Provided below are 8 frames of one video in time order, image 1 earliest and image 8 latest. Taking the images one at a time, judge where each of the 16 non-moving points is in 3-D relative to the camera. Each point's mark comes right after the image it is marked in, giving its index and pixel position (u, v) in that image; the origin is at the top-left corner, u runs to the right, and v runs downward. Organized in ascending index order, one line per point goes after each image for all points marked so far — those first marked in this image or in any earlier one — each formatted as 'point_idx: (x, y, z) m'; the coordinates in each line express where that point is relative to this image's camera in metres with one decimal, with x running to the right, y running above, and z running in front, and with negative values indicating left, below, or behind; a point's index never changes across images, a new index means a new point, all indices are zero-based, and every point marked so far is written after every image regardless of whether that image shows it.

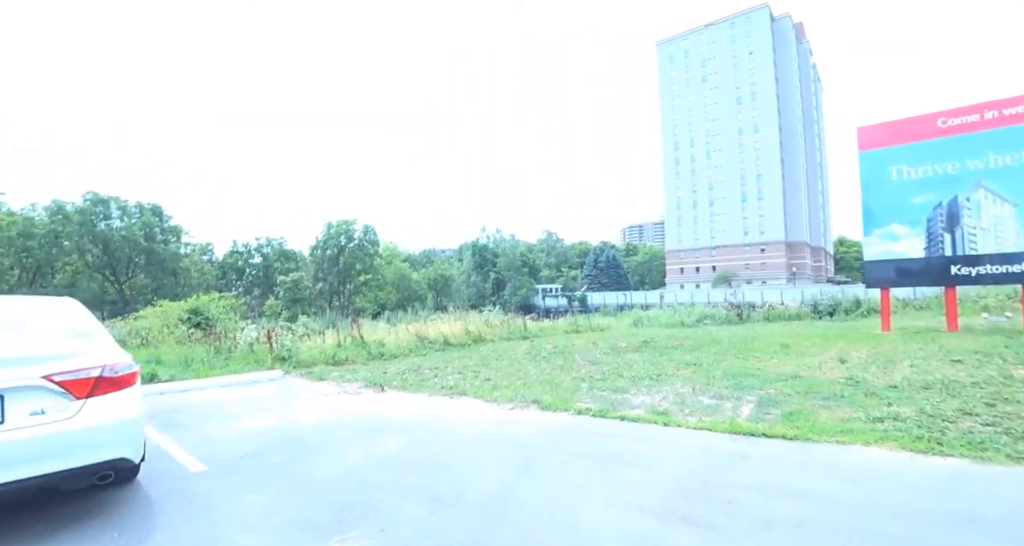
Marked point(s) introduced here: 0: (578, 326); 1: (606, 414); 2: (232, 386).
0: (+2.6, -2.1, +19.2) m
1: (+1.0, -1.4, +5.0) m
2: (-4.2, -1.7, +7.3) m
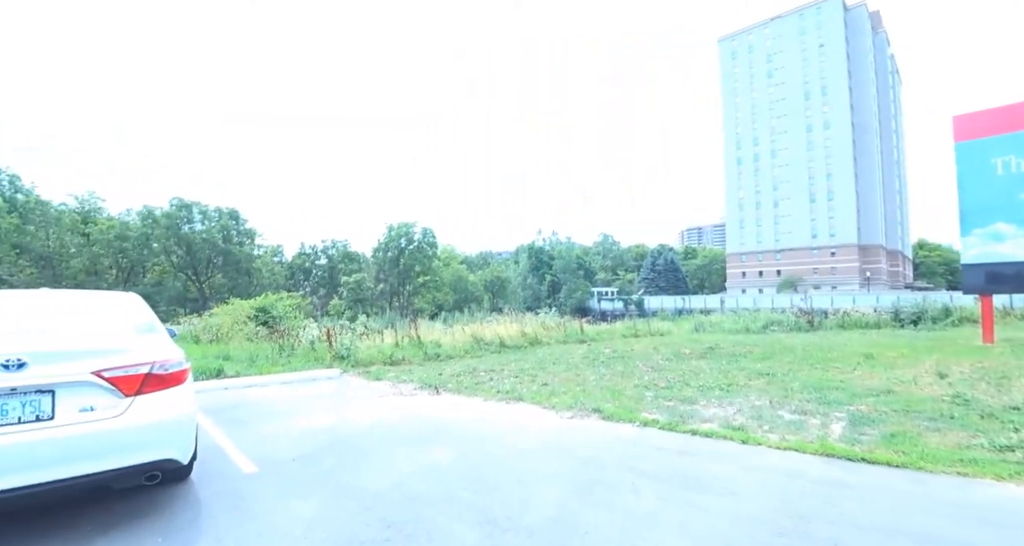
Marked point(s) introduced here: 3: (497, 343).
0: (+4.7, -2.2, +18.5) m
1: (+1.5, -1.5, +4.6) m
2: (-3.4, -1.7, +7.4) m
3: (-0.4, -1.9, +13.0) m
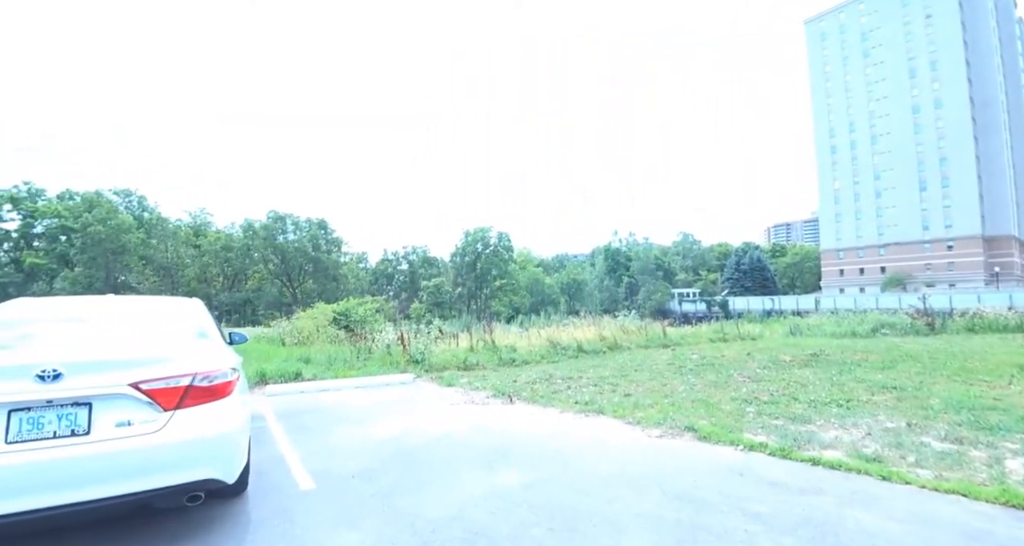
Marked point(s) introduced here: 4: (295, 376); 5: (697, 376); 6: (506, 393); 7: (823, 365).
0: (+7.5, -2.2, +17.0) m
1: (+2.2, -1.4, +3.8) m
2: (-2.2, -1.8, +7.4) m
3: (+1.6, -1.9, +12.4) m
4: (-3.5, -1.6, +7.8) m
5: (+2.9, -1.6, +7.6) m
6: (-0.1, -1.6, +6.6) m
7: (+6.1, -1.8, +9.5) m
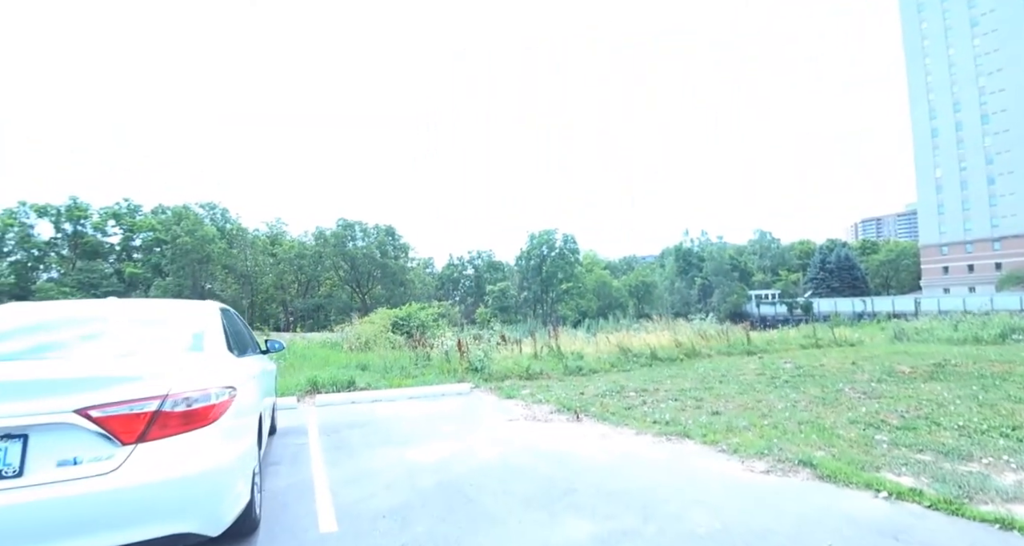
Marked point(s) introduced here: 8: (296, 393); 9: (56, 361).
0: (+9.6, -2.1, +15.2) m
1: (+2.6, -1.4, +2.8) m
2: (-1.3, -1.8, +6.9) m
3: (+3.2, -1.9, +11.4) m
4: (-2.5, -1.7, +7.5) m
5: (+3.8, -1.6, +6.4) m
6: (+0.7, -1.6, +5.9) m
7: (+7.2, -1.7, +7.9) m
8: (-3.1, -1.7, +7.0) m
9: (-1.8, -0.3, +2.0) m
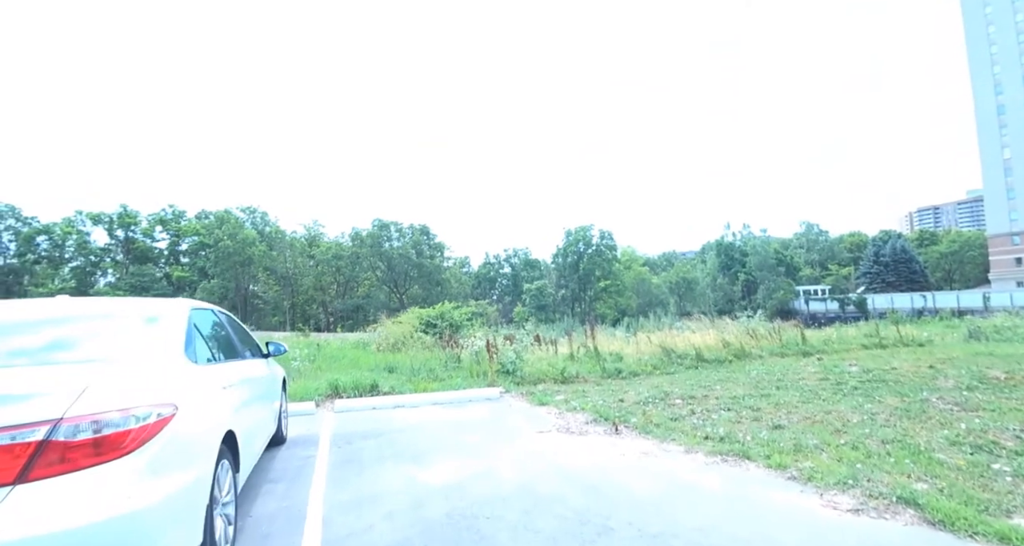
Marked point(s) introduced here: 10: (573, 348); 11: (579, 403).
0: (+10.6, -1.9, +13.9) m
1: (+2.7, -1.3, +2.1) m
2: (-0.9, -1.8, +6.5) m
3: (+3.9, -1.8, +10.6) m
4: (-2.0, -1.7, +7.1) m
5: (+4.2, -1.5, +5.6) m
6: (+1.1, -1.6, +5.3) m
7: (+7.7, -1.5, +6.7) m
8: (-2.7, -1.7, +6.7) m
9: (-1.8, -0.3, +1.5) m
10: (+1.4, -1.7, +11.3) m
11: (+0.8, -1.7, +6.2) m
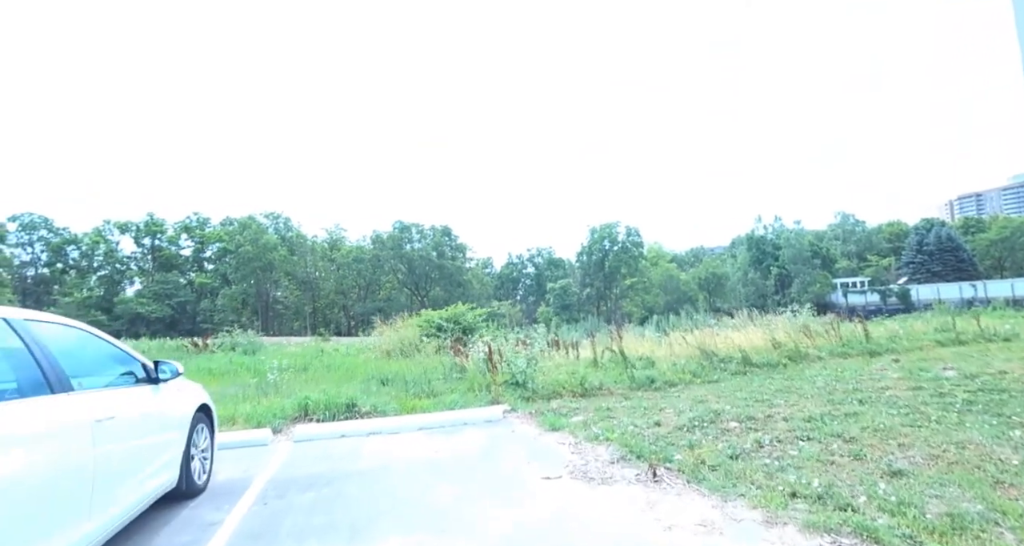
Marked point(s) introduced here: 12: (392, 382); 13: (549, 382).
0: (+11.1, -1.5, +12.0) m
1: (+2.5, -1.1, +0.6) m
2: (-0.8, -1.7, +5.2) m
3: (+4.2, -1.6, +9.0) m
4: (-1.9, -1.6, +5.9) m
5: (+4.2, -1.2, +4.0) m
6: (+1.1, -1.4, +3.9) m
7: (+7.7, -1.2, +5.0) m
8: (-2.6, -1.7, +5.5) m
9: (-2.0, -0.3, +0.3) m
10: (+1.7, -1.6, +9.8) m
11: (+0.9, -1.5, +4.8) m
12: (-1.9, -1.8, +7.8) m
13: (+0.5, -1.6, +7.1) m
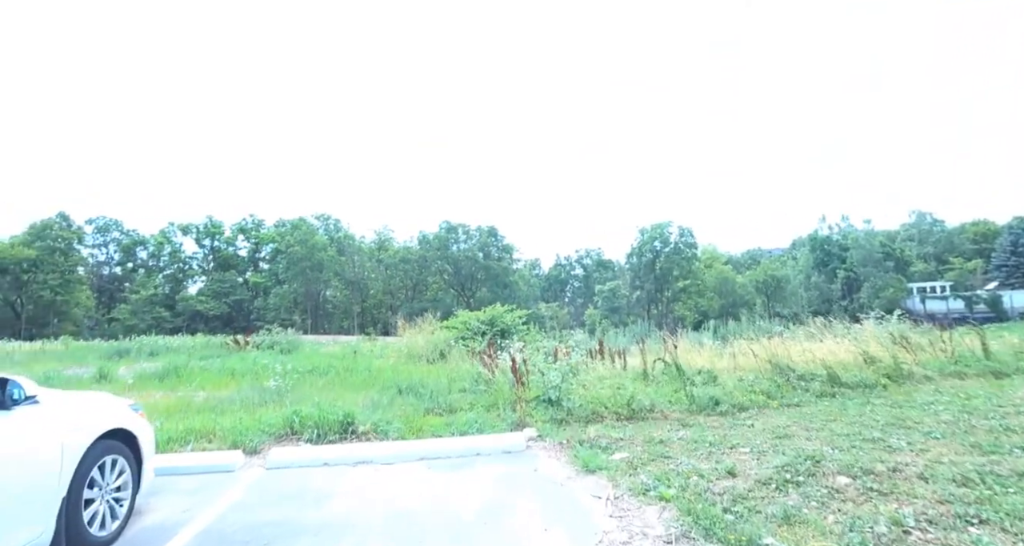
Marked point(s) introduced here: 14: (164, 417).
0: (+11.9, -1.5, +9.7) m
1: (+2.2, -1.0, -0.8) m
2: (-0.6, -1.6, +4.1) m
3: (+4.7, -1.6, +7.4) m
4: (-1.7, -1.6, +4.9) m
5: (+4.2, -1.2, +2.5) m
6: (+1.1, -1.4, +2.6) m
7: (+7.9, -1.2, +3.1) m
8: (-2.4, -1.6, +4.6) m
9: (-2.3, -0.2, -0.6) m
10: (+2.3, -1.6, +8.5) m
11: (+1.0, -1.5, +3.5) m
12: (-1.4, -1.7, +6.8) m
13: (+0.9, -1.5, +5.9) m
14: (-3.9, -1.6, +5.4) m
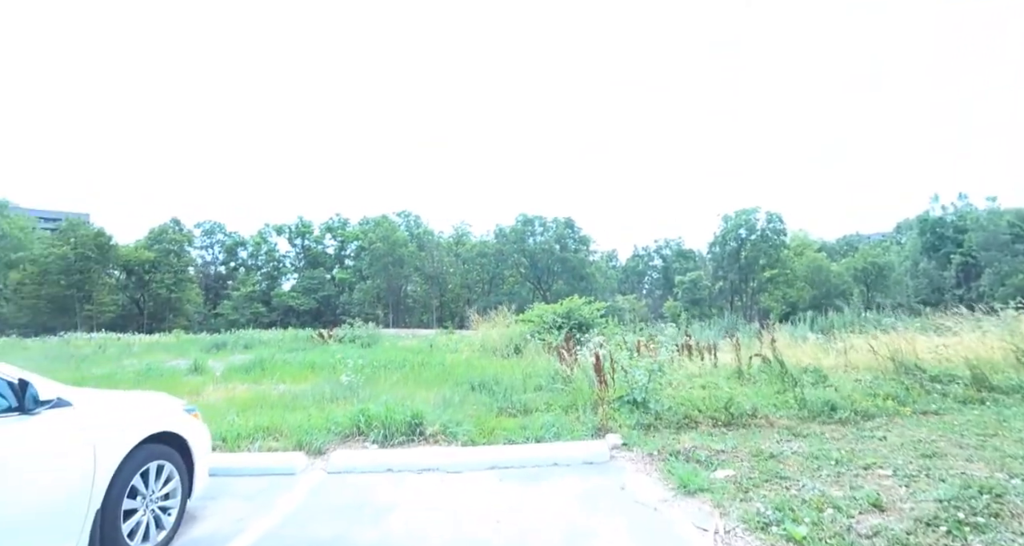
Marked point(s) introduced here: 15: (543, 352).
0: (+13.2, -1.1, +7.3) m
1: (+2.0, -1.0, -1.6) m
2: (0.0, -1.5, +3.7) m
3: (+5.8, -1.3, +6.2) m
4: (-0.9, -1.5, +4.6) m
5: (+4.5, -1.1, +1.3) m
6: (+1.5, -1.3, +1.9) m
7: (+8.2, -1.0, +1.4) m
8: (-1.7, -1.5, +4.4) m
9: (-2.4, -0.2, -0.8) m
10: (+3.6, -1.3, +7.6) m
11: (+1.5, -1.4, +2.9) m
12: (-0.4, -1.6, +6.5) m
13: (+1.8, -1.4, +5.2) m
14: (-3.0, -1.5, +5.4) m
15: (+0.3, -1.5, +9.0) m
